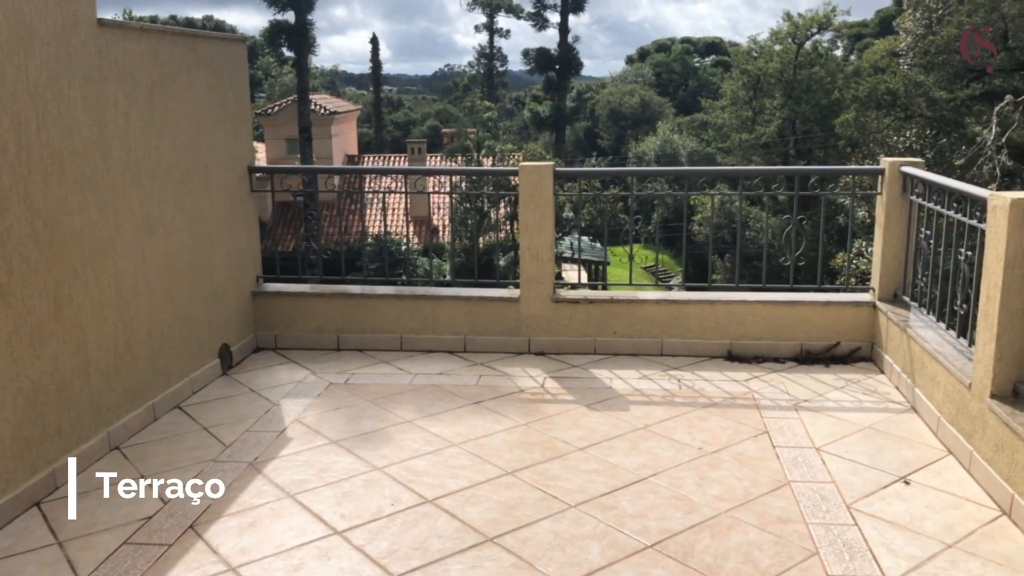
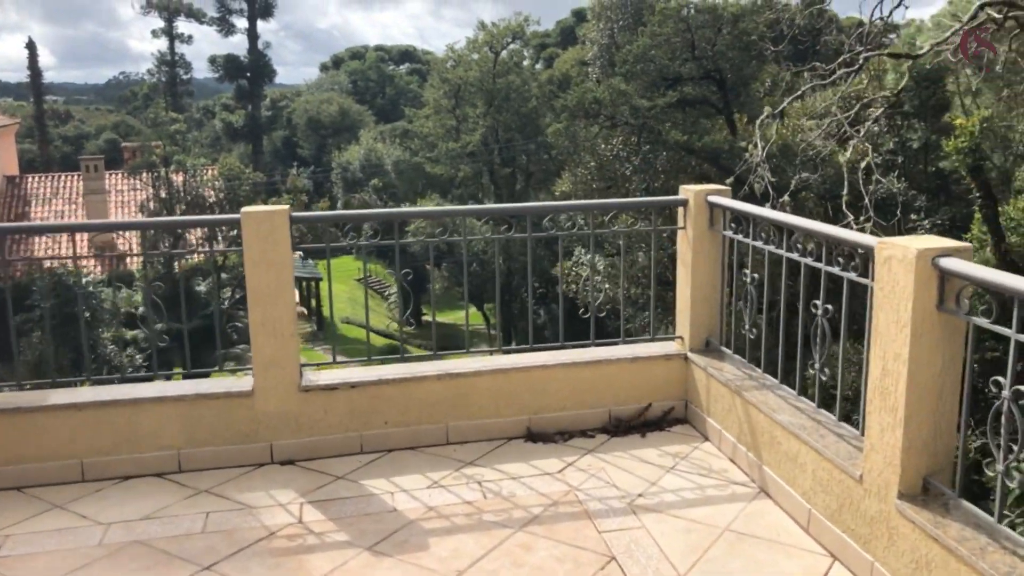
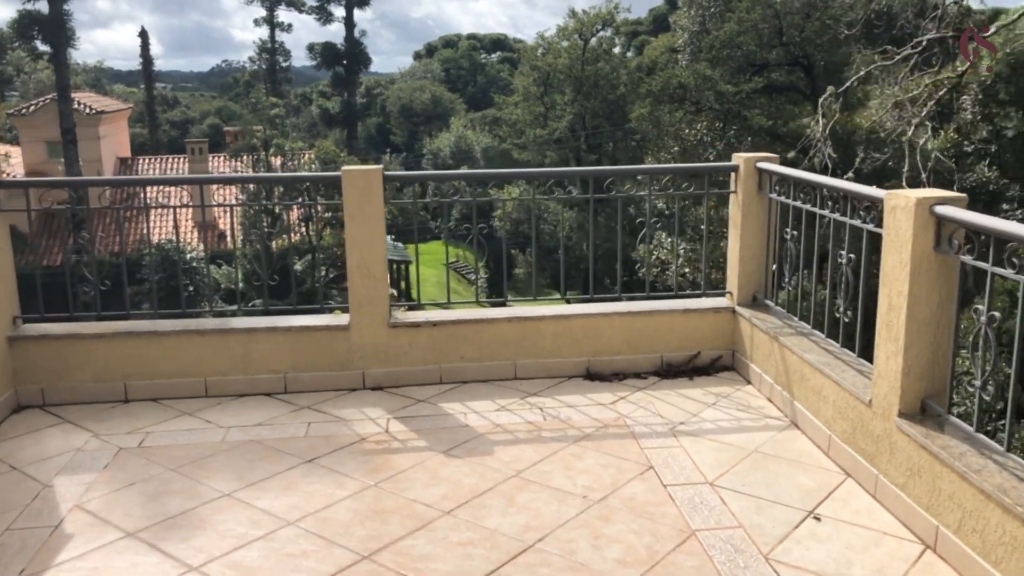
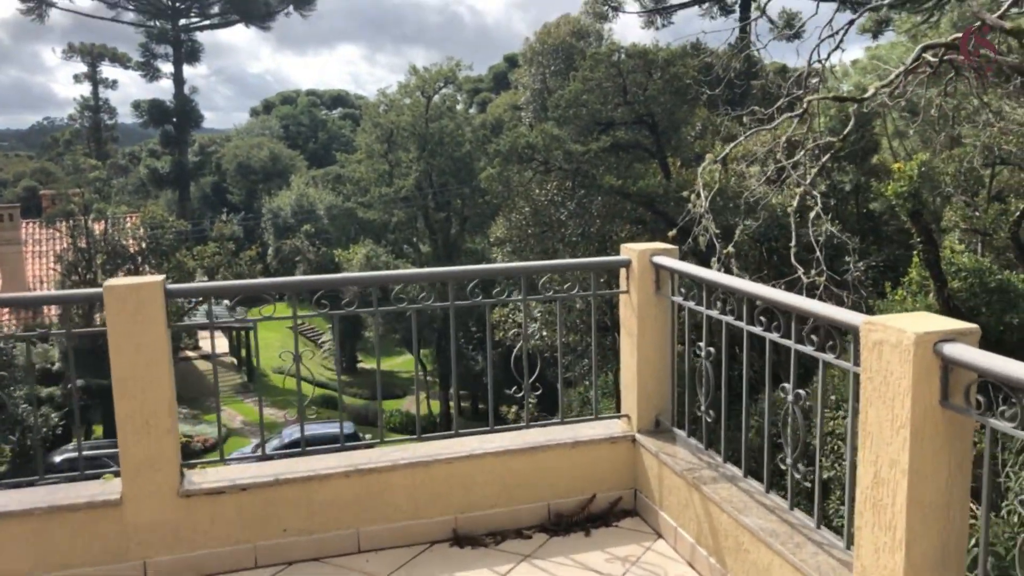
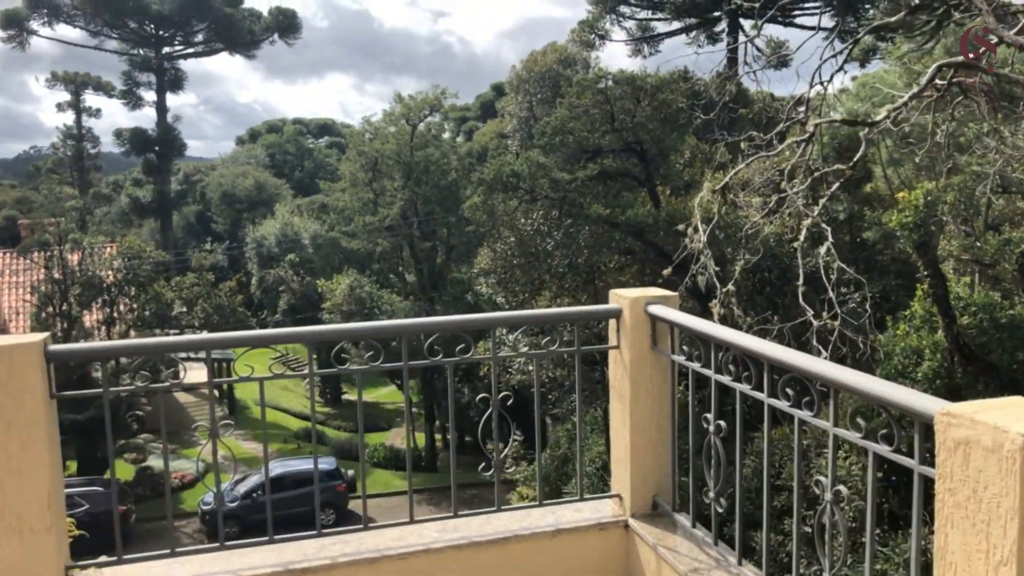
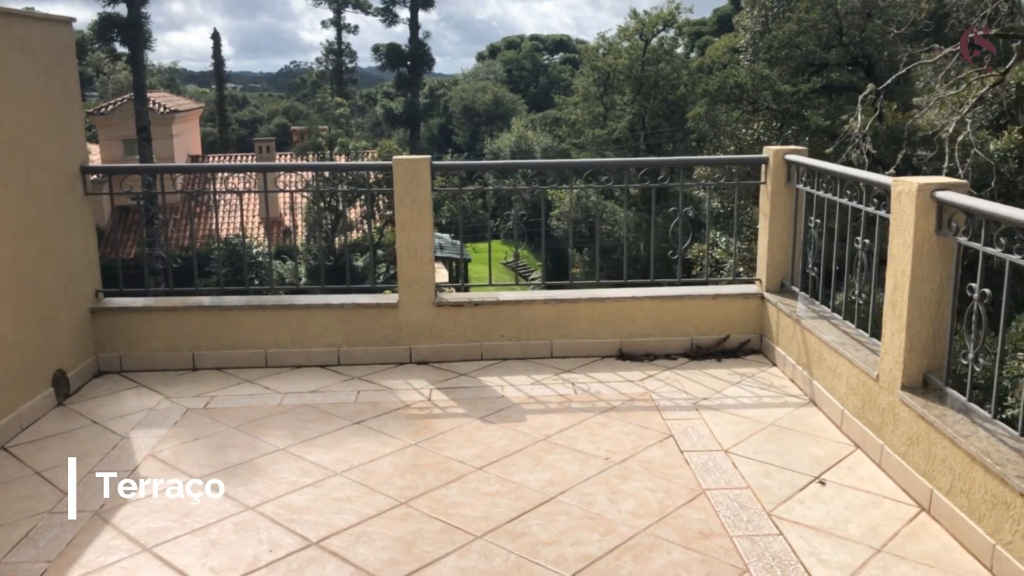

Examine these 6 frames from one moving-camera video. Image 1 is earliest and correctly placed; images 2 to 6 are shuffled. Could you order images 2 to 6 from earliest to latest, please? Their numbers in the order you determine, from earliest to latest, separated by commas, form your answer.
6, 3, 2, 4, 5
